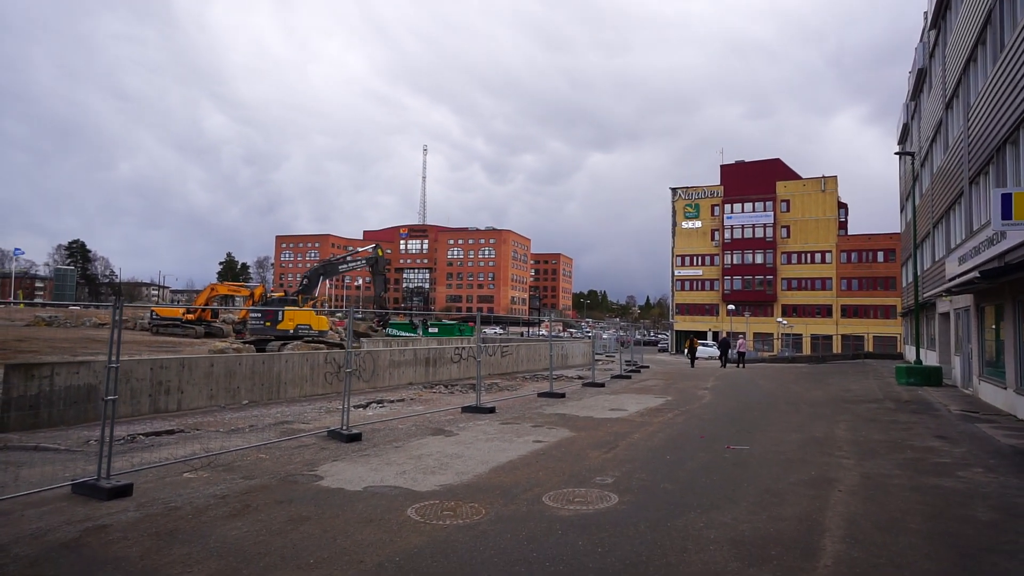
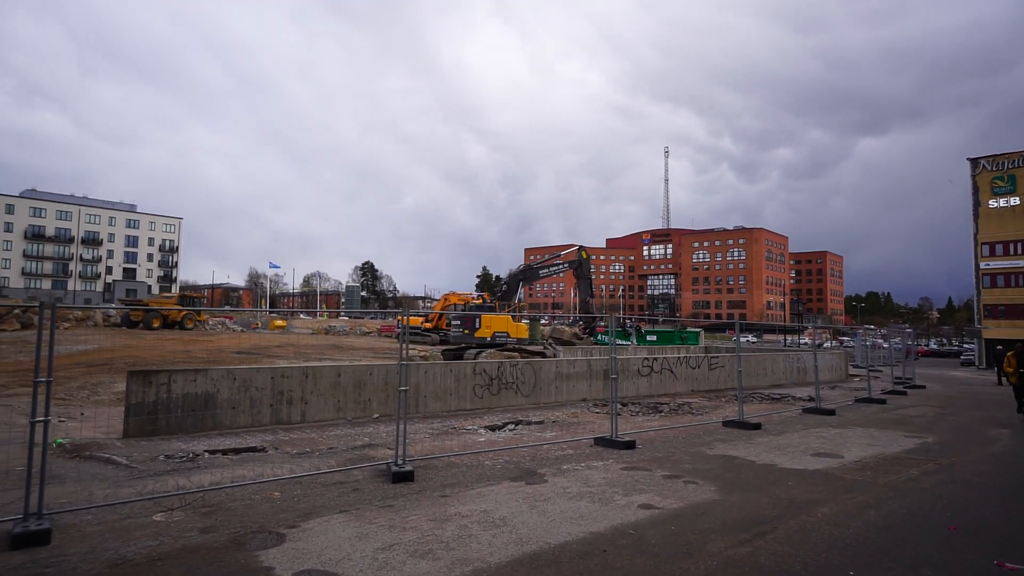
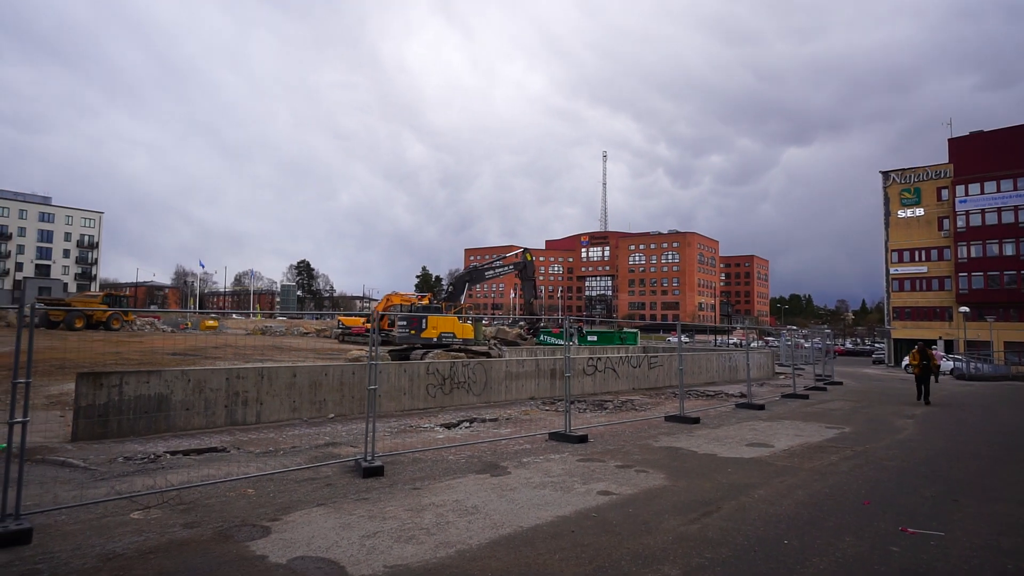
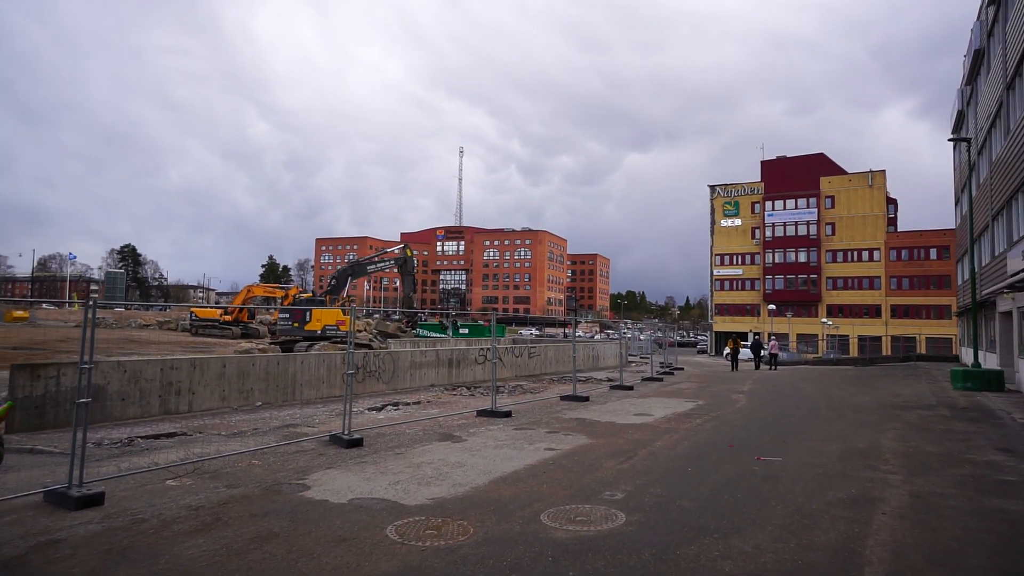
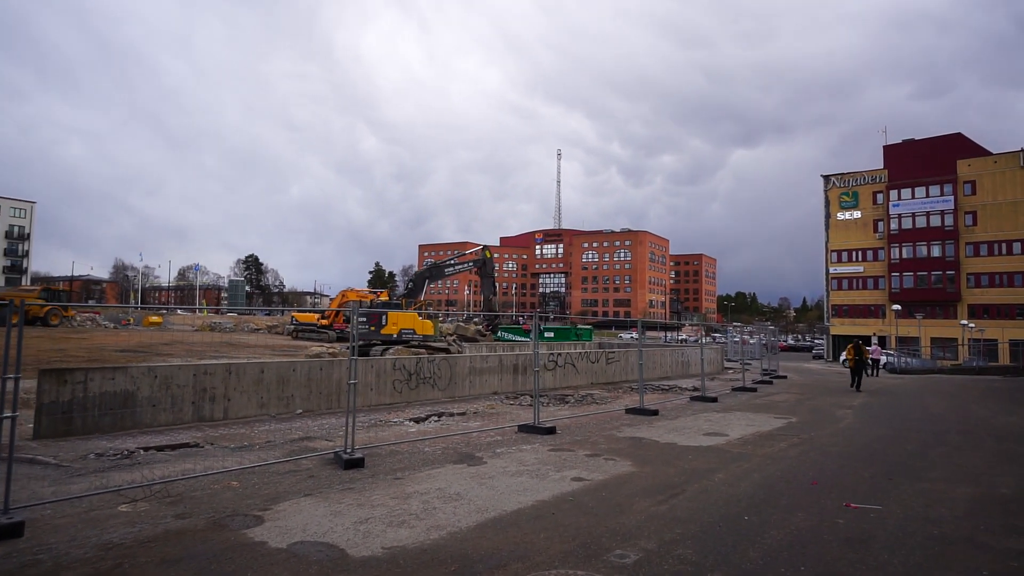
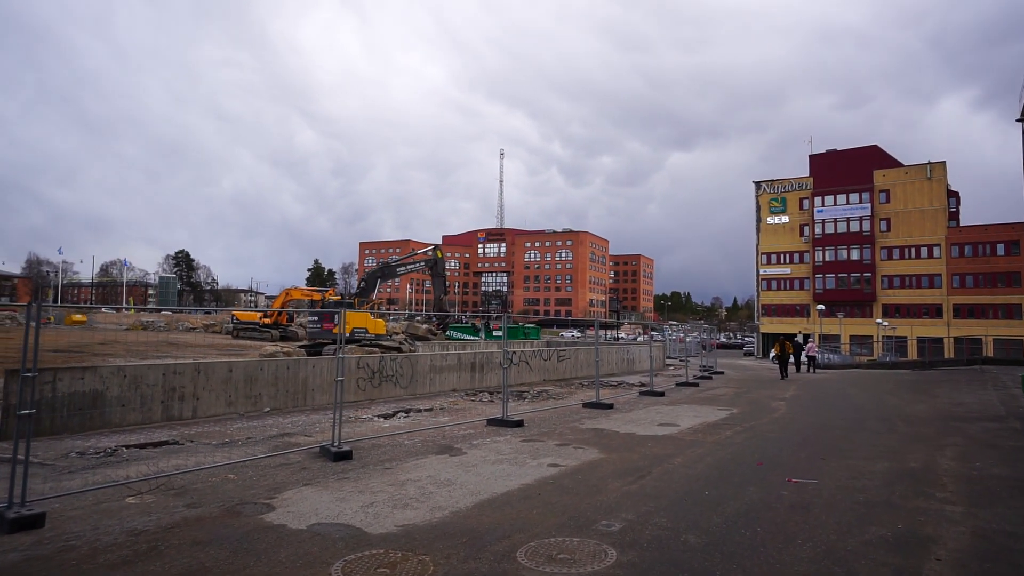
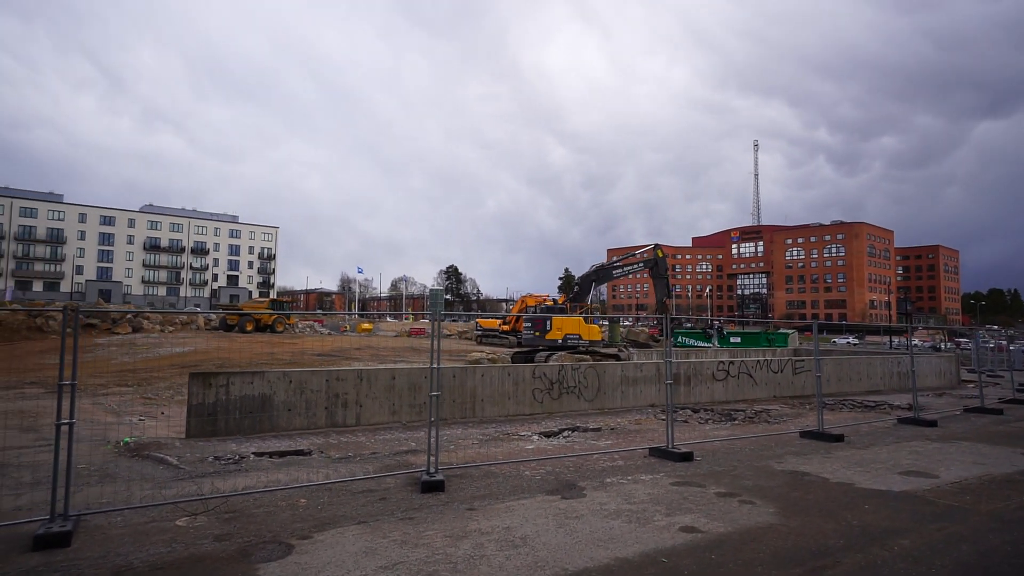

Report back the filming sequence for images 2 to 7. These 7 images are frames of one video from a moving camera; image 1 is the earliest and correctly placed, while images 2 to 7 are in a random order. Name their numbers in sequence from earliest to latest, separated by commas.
4, 6, 5, 3, 2, 7
